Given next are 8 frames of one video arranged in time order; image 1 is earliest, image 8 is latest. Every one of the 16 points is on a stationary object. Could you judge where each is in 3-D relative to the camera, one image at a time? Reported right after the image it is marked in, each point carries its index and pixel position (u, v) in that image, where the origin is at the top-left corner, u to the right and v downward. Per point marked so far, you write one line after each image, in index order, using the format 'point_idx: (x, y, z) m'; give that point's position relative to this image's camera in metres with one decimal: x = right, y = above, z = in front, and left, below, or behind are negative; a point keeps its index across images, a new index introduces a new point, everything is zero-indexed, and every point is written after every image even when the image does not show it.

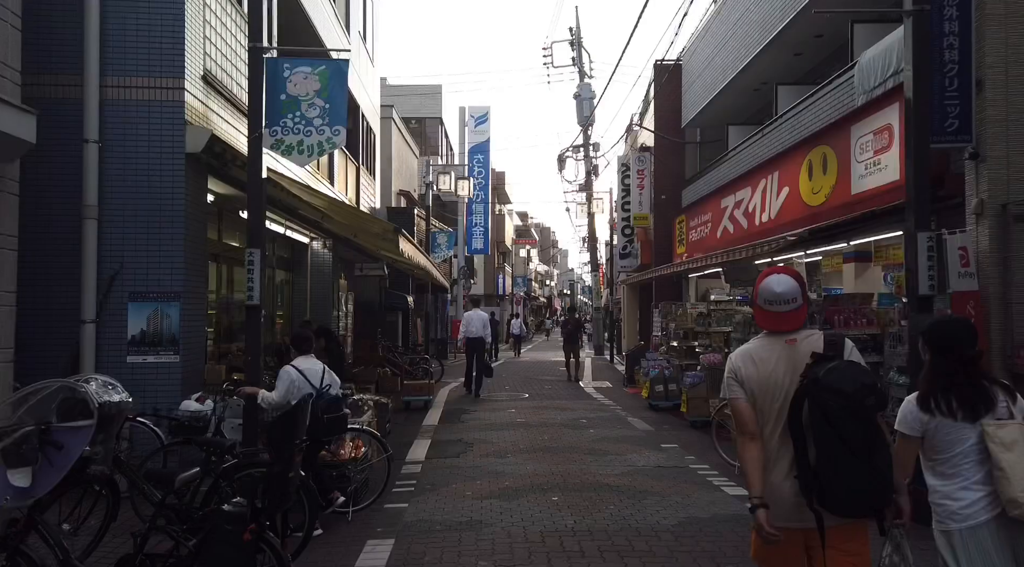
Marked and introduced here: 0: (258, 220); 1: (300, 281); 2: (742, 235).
0: (-2.3, +0.6, +7.2) m
1: (-4.1, +0.1, +15.1) m
2: (+4.0, +0.9, +14.2) m
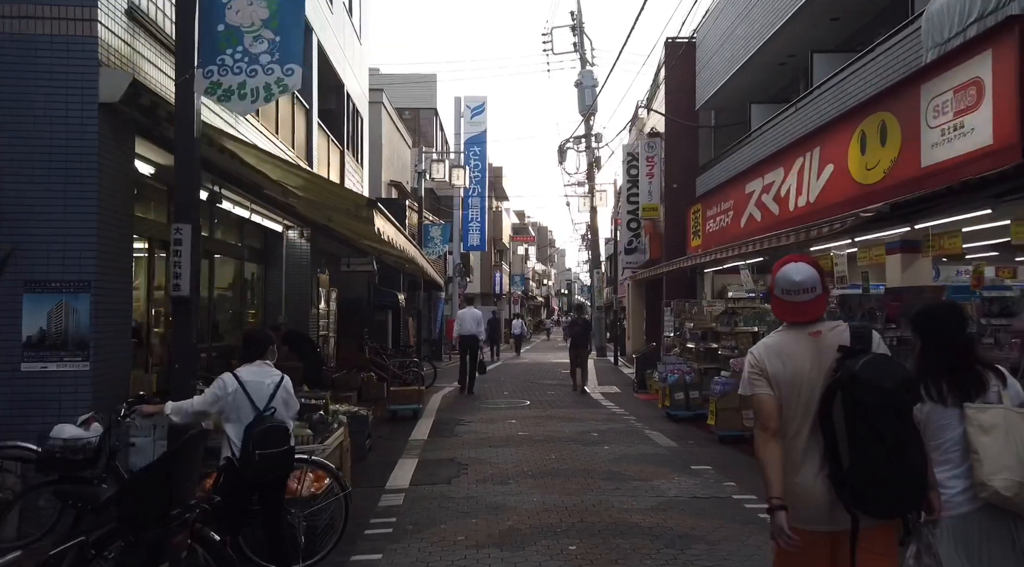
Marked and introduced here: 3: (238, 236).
0: (-2.2, +0.7, +5.6) m
1: (-4.1, +0.2, +13.4) m
2: (+4.0, +1.0, +12.6) m
3: (-4.1, +0.7, +12.0) m
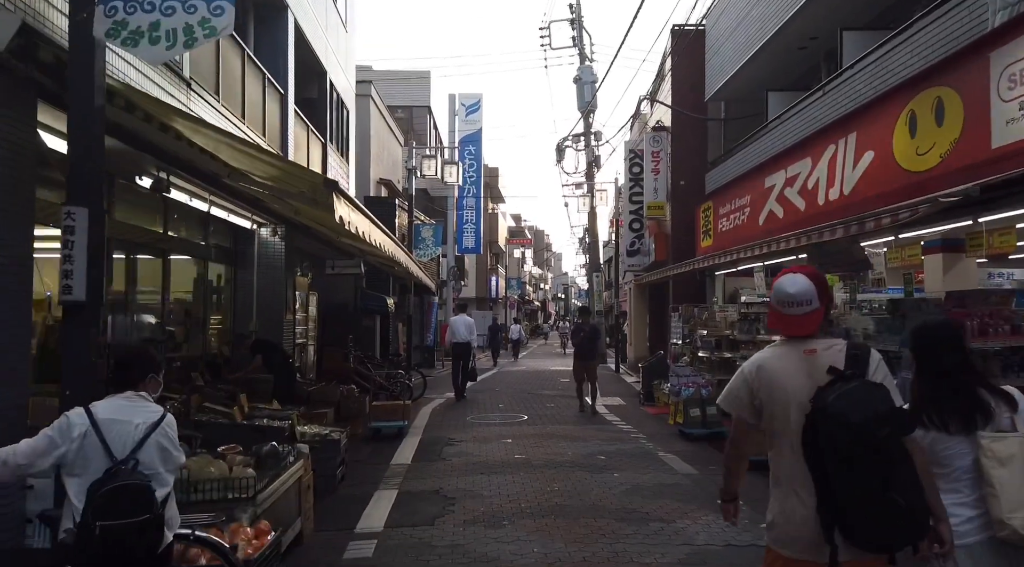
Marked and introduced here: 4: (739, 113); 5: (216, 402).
0: (-2.3, +0.7, +4.3) m
1: (-4.1, +0.1, +12.2) m
2: (+4.0, +0.9, +11.3) m
3: (-4.2, +0.7, +10.8) m
4: (+4.7, +3.5, +16.6) m
5: (-3.3, -1.3, +8.8) m
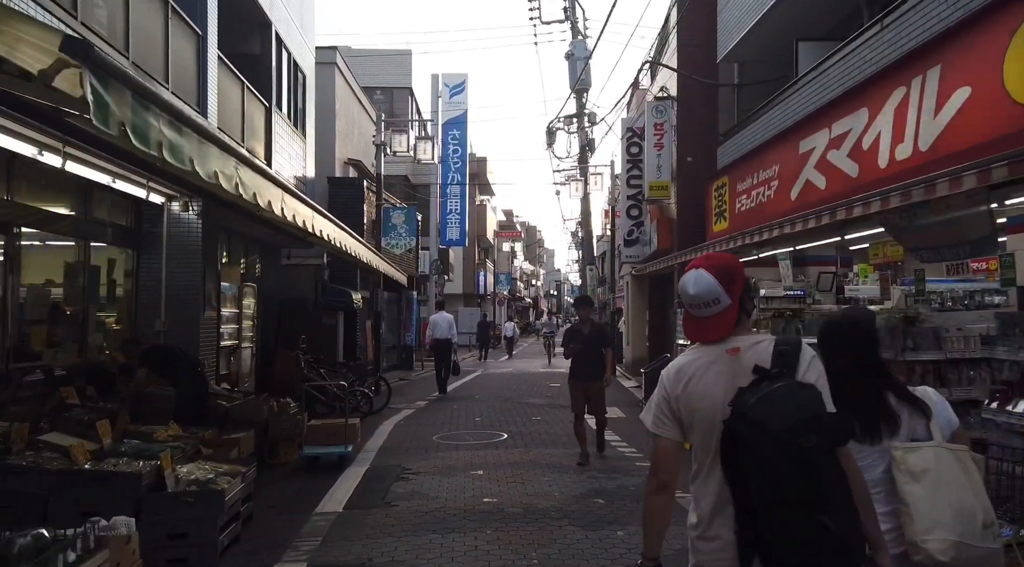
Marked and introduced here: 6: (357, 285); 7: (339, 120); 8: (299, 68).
0: (-2.5, +0.8, +1.9) m
1: (-4.4, +0.3, +9.7) m
2: (+3.7, +1.1, +8.9) m
3: (-4.5, +0.8, +8.3) m
4: (+4.3, +3.7, +14.2) m
5: (-3.6, -1.2, +6.4) m
6: (-3.7, 0.0, +19.1) m
7: (-4.2, +4.0, +19.3) m
8: (-4.2, +4.2, +15.7) m
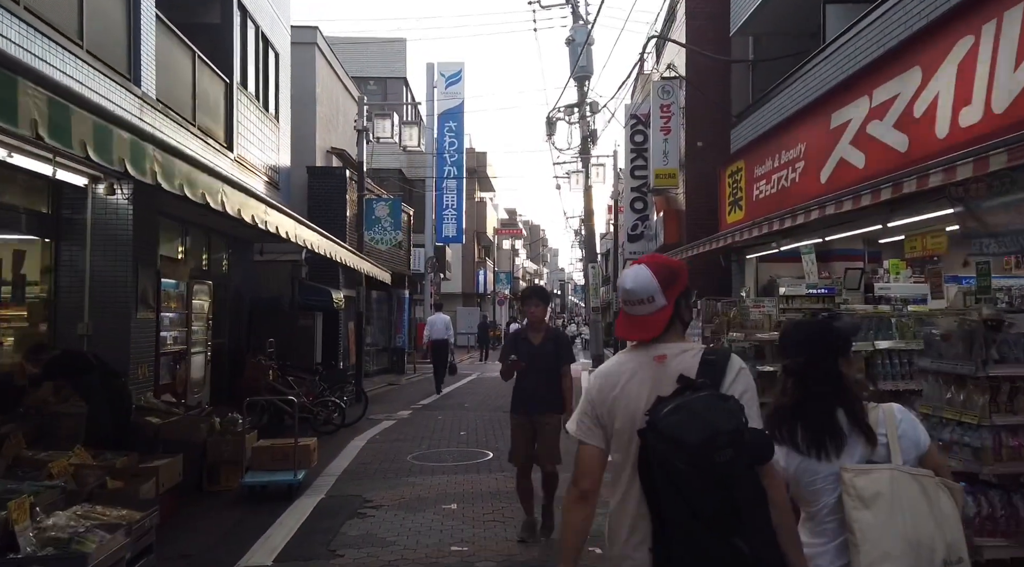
0: (-2.7, +0.8, +0.5) m
1: (-4.6, +0.3, +8.3) m
2: (+3.5, +1.1, +7.5) m
3: (-4.7, +0.9, +6.9) m
4: (+4.2, +3.7, +12.8) m
5: (-3.8, -1.1, +5.0) m
6: (-3.8, 0.0, +17.8) m
7: (-4.3, +4.0, +17.9) m
8: (-4.3, +4.3, +14.3) m
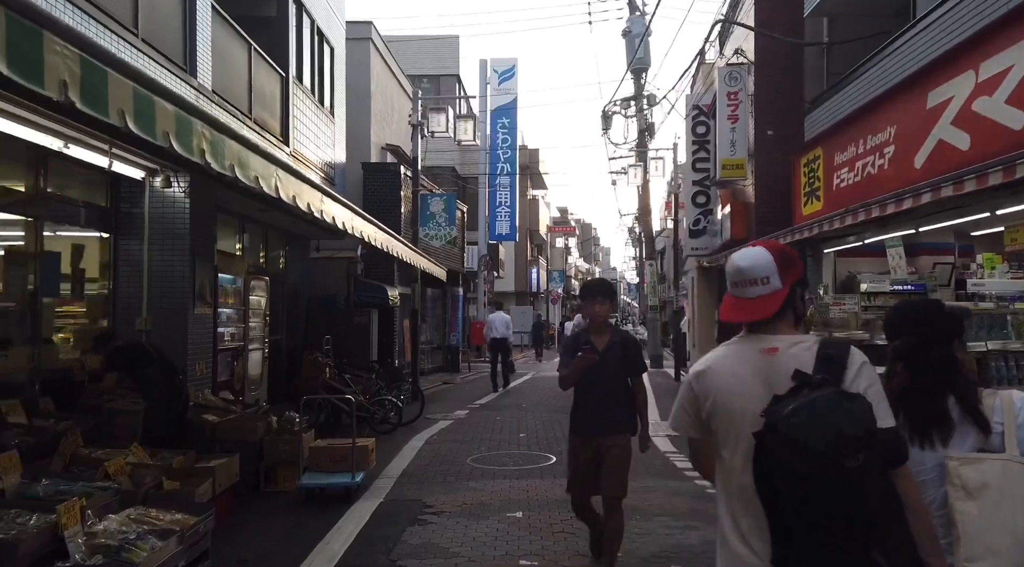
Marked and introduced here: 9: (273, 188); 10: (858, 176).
0: (-2.6, +0.9, +0.2) m
1: (-3.9, +0.3, +8.2) m
2: (+4.1, +1.2, +6.9) m
3: (-4.1, +0.9, +6.8) m
4: (+5.1, +3.8, +12.1) m
5: (-3.3, -1.1, +4.8) m
6: (-2.6, +0.1, +17.6) m
7: (-3.1, +4.1, +17.8) m
8: (-3.3, +4.3, +14.1) m
9: (-1.9, +0.8, +6.2) m
10: (+4.2, +1.3, +9.6) m
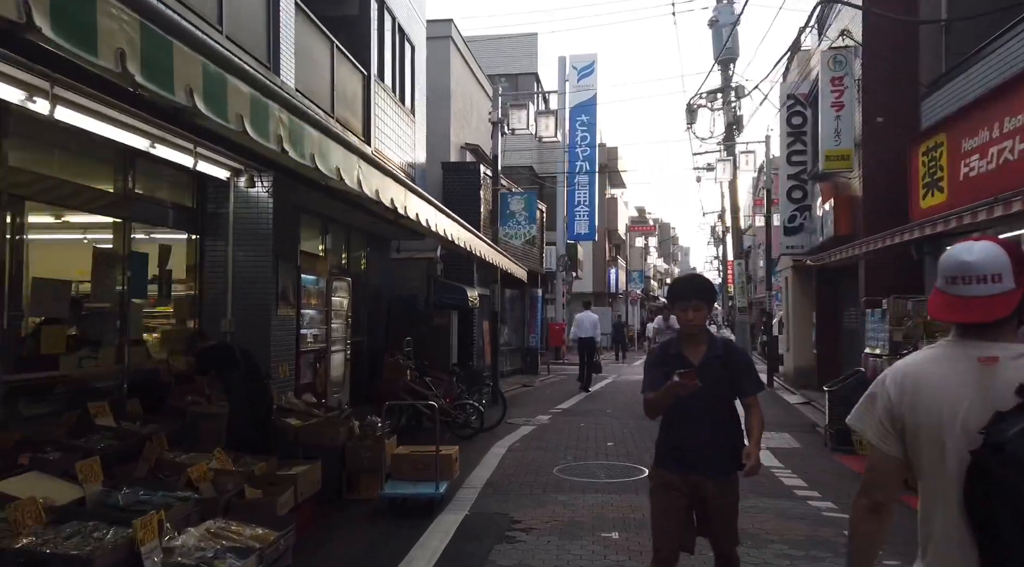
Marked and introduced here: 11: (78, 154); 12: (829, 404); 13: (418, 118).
0: (-2.4, +0.9, +0.1) m
1: (-3.1, +0.3, +8.1) m
2: (+4.8, +1.1, +6.1) m
3: (-3.3, +0.9, +6.8) m
4: (+6.3, +3.8, +11.2) m
5: (-2.7, -1.1, +4.7) m
6: (-0.8, 0.0, +17.3) m
7: (-1.3, +4.0, +17.6) m
8: (-1.9, +4.3, +14.0) m
9: (-1.2, +0.7, +6.0) m
10: (+5.2, +1.3, +8.8) m
11: (-3.4, +1.0, +6.3) m
12: (+3.9, -1.5, +10.1) m
13: (-1.7, +3.1, +14.9) m
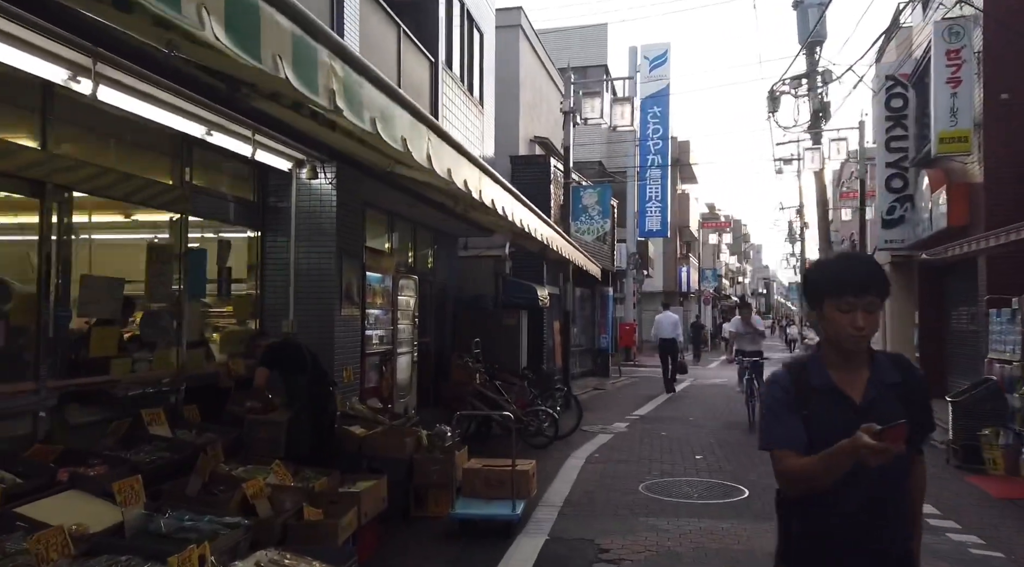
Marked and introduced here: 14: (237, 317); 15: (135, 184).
0: (-2.3, +0.9, -0.4) m
1: (-2.3, +0.4, +7.7) m
2: (+5.4, +1.2, +5.0) m
3: (-2.7, +0.9, +6.3) m
4: (+7.3, +3.8, +9.9) m
5: (-2.3, -1.1, +4.3) m
6: (+0.7, +0.1, +16.7) m
7: (+0.2, +4.1, +16.9) m
8: (-0.6, +4.4, +13.4) m
9: (-0.6, +0.8, +5.4) m
10: (+5.9, +1.3, +7.7) m
11: (-2.8, +1.0, +5.8) m
12: (+4.8, -1.5, +9.1) m
13: (-0.4, +3.1, +14.3) m
14: (-2.6, -0.3, +7.5) m
15: (-2.8, +0.7, +5.9) m
